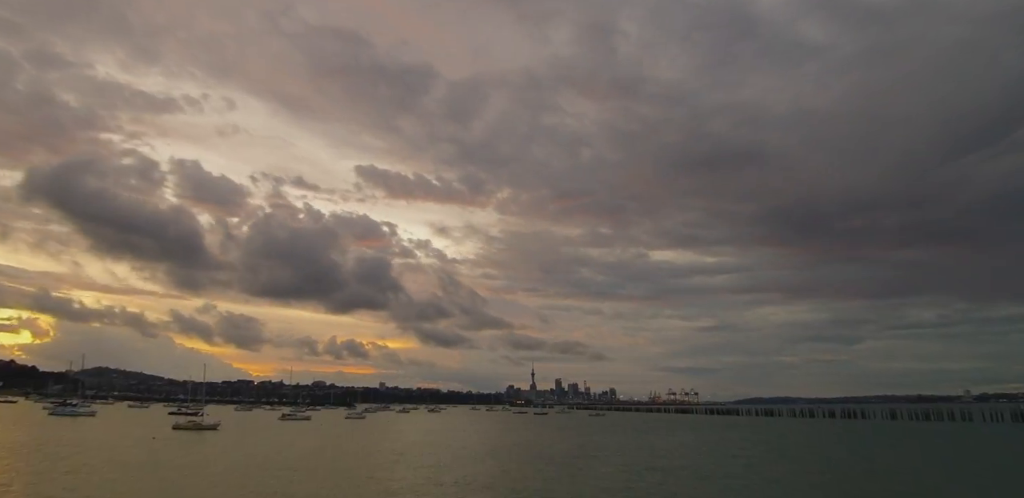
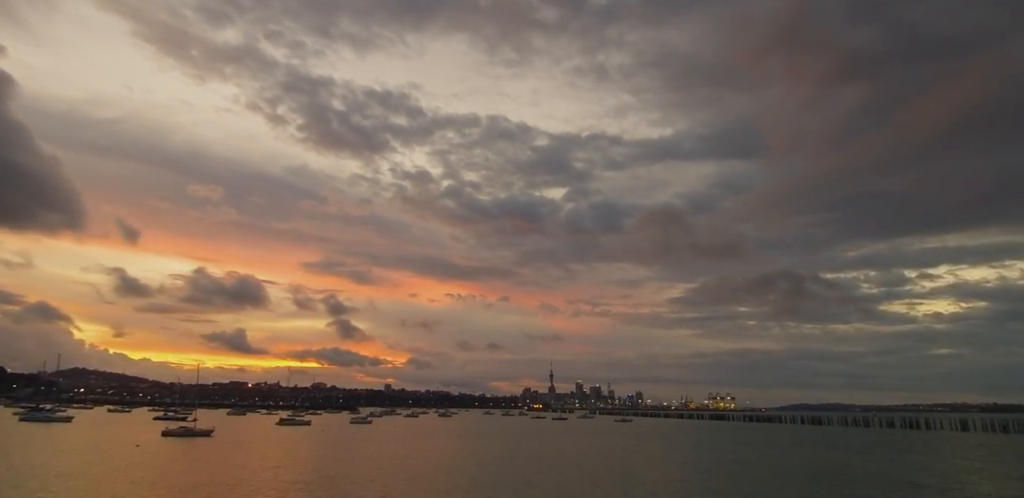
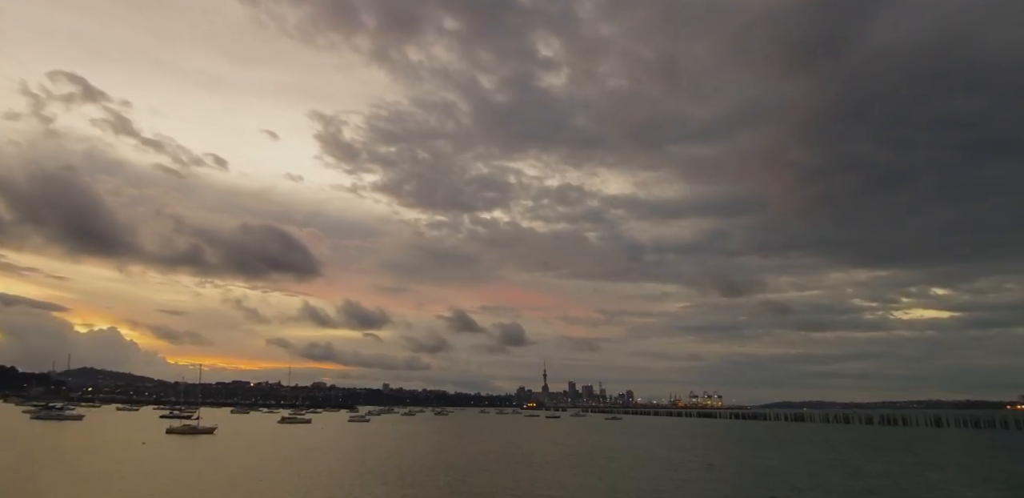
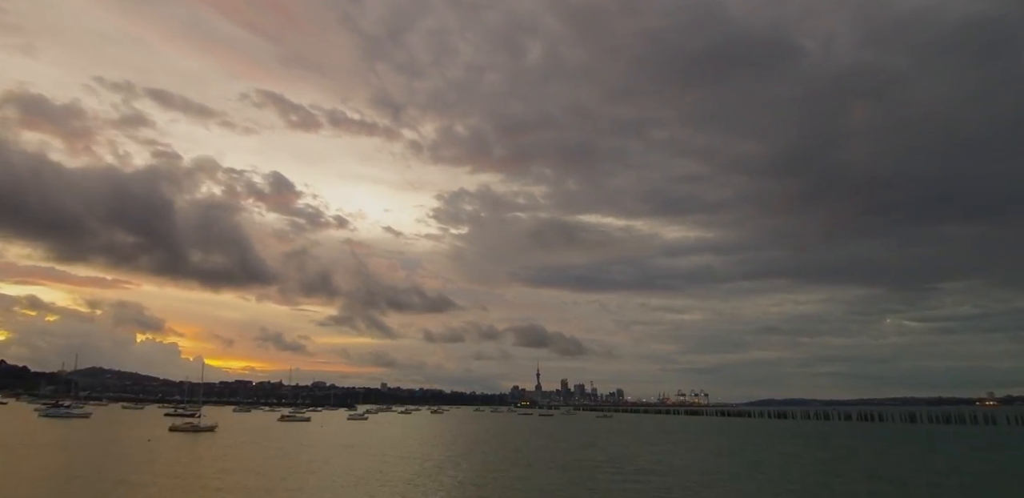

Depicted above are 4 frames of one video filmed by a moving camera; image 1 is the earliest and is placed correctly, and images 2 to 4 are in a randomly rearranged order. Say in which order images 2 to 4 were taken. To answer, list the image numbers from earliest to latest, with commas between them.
4, 3, 2
